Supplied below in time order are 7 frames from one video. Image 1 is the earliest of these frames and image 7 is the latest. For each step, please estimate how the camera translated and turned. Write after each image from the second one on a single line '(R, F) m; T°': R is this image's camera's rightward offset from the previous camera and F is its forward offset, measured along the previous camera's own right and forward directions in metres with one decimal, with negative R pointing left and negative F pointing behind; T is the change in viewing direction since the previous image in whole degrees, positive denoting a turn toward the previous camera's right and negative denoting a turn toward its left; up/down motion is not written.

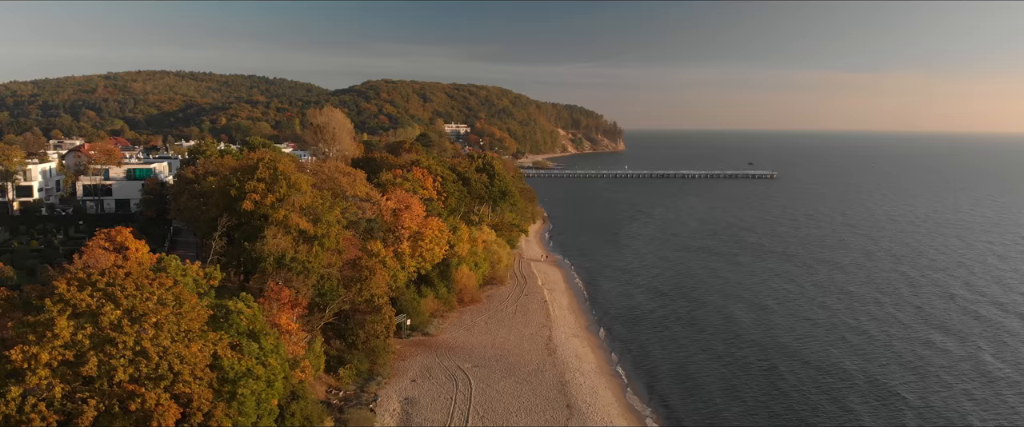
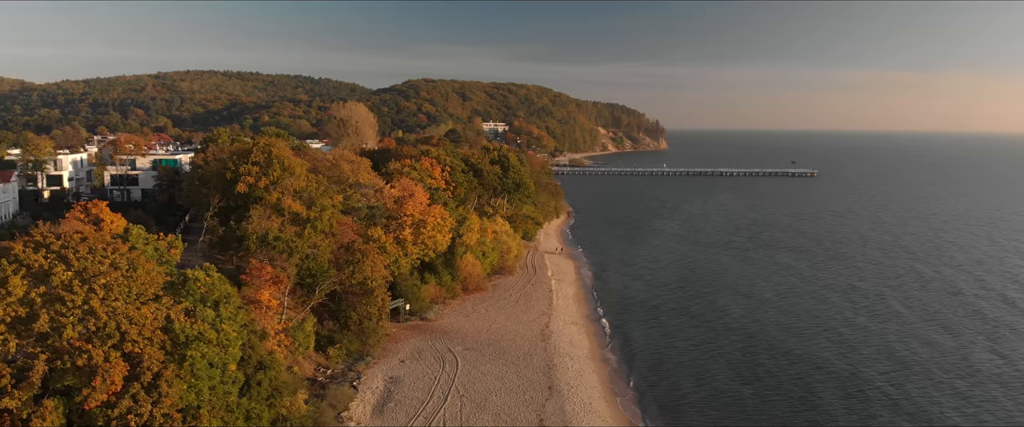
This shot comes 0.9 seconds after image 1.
(+2.6, -0.4) m; -3°
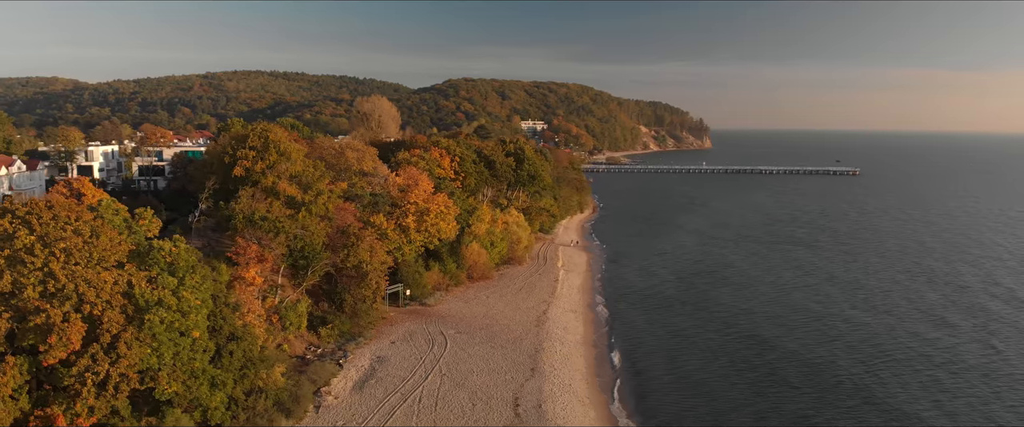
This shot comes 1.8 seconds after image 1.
(+2.6, -0.4) m; -3°
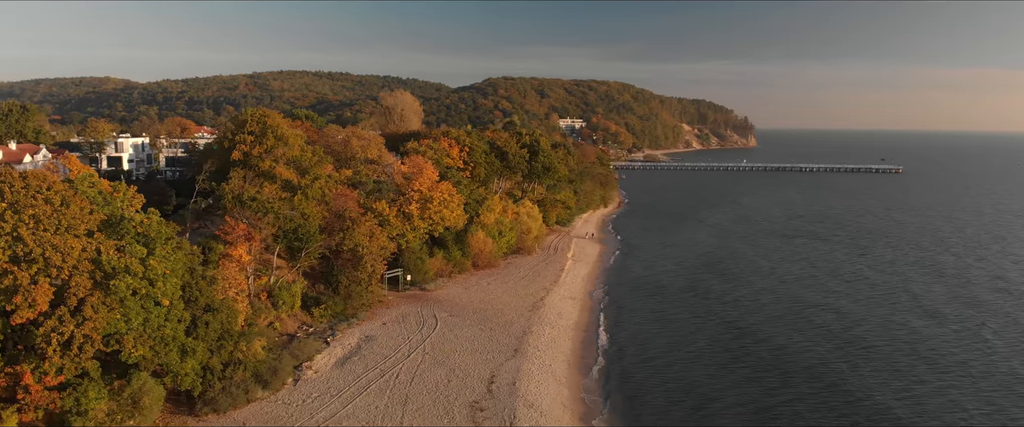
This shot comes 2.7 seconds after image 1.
(+2.6, -0.4) m; -3°
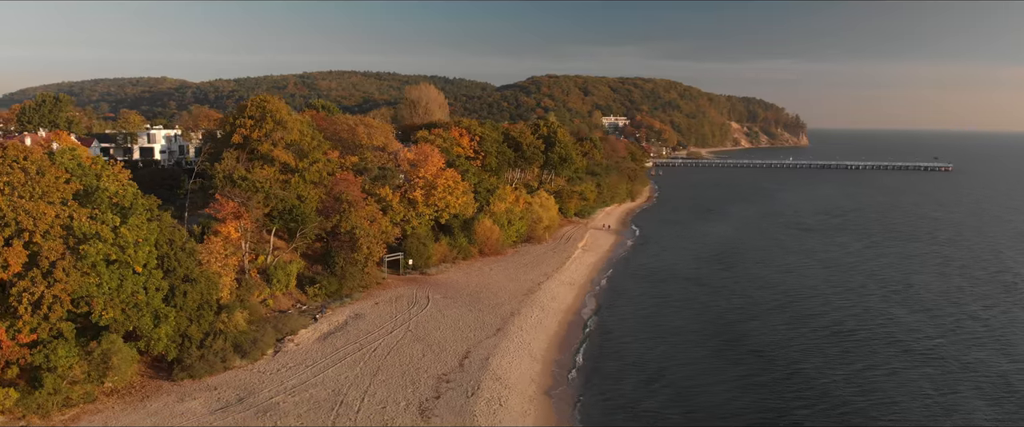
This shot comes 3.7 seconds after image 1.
(+3.0, -0.5) m; -4°
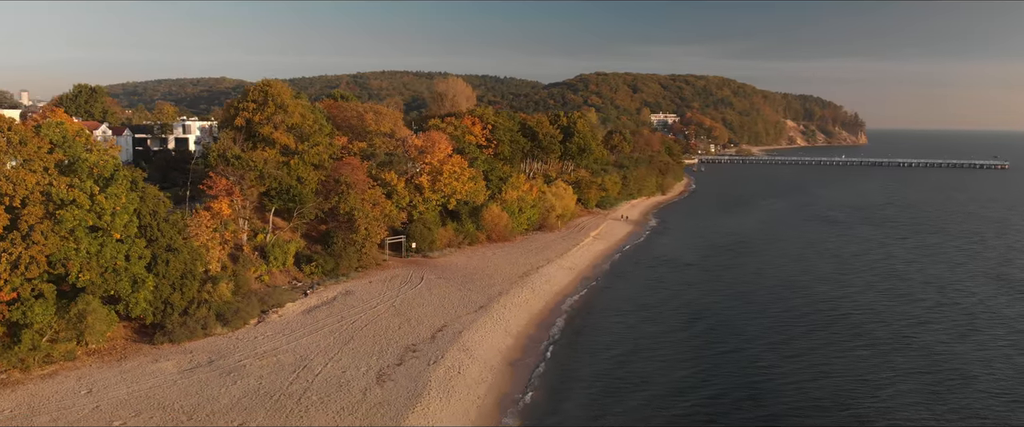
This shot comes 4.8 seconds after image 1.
(+3.3, -0.5) m; -4°
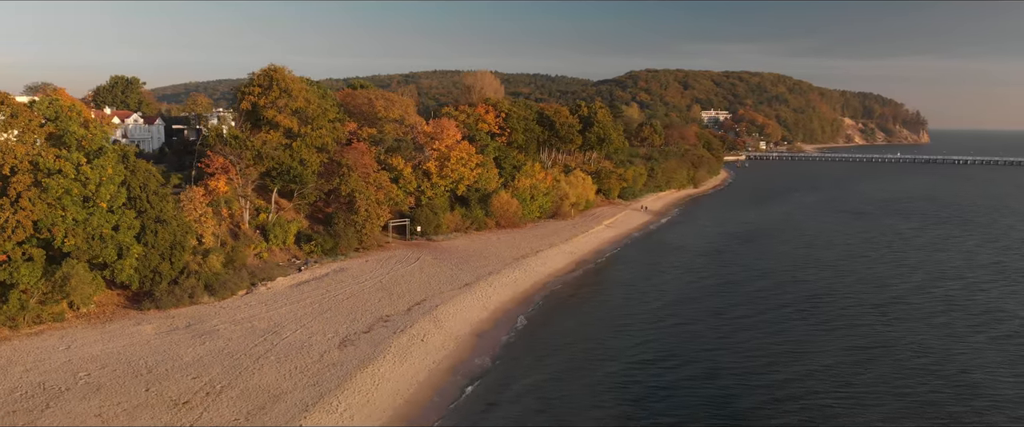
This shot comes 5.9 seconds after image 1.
(+3.2, -0.5) m; -4°
